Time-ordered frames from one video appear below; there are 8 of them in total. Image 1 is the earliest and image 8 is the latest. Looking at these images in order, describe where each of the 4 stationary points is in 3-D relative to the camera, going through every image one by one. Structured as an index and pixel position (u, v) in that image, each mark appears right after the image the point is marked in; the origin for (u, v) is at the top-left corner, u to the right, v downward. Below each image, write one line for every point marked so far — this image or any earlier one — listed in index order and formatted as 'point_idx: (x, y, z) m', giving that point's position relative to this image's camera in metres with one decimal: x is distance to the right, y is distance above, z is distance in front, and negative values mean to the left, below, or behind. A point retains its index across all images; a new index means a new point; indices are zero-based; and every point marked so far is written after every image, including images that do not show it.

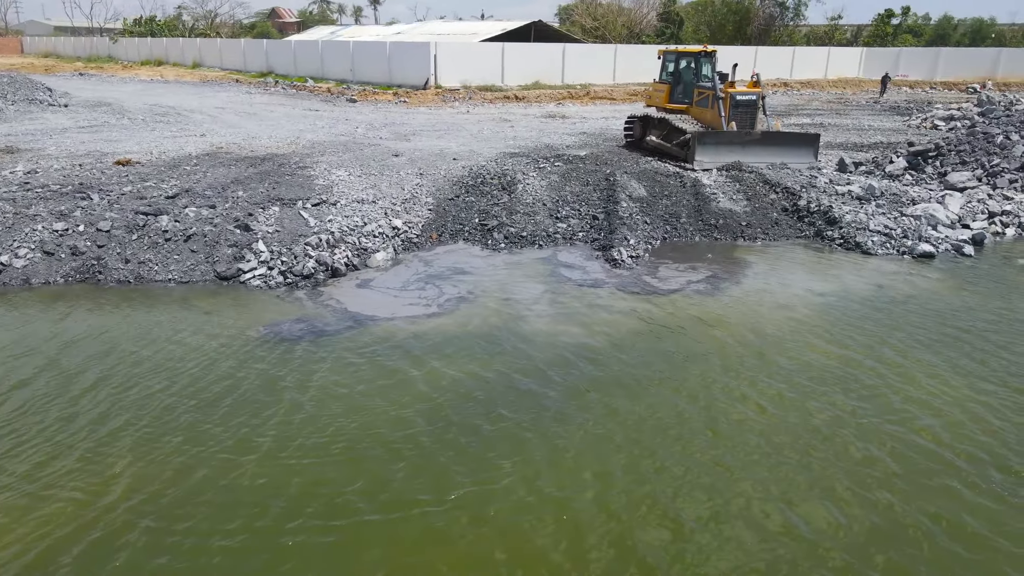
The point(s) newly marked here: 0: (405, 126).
0: (-2.7, +4.0, +18.6) m
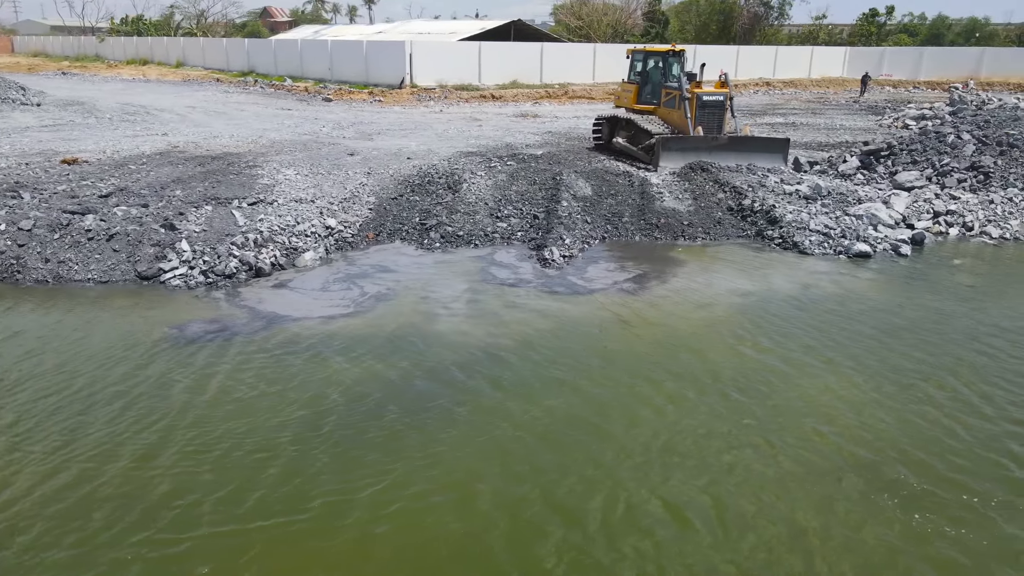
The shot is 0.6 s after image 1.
0: (-3.5, +4.1, +18.6) m
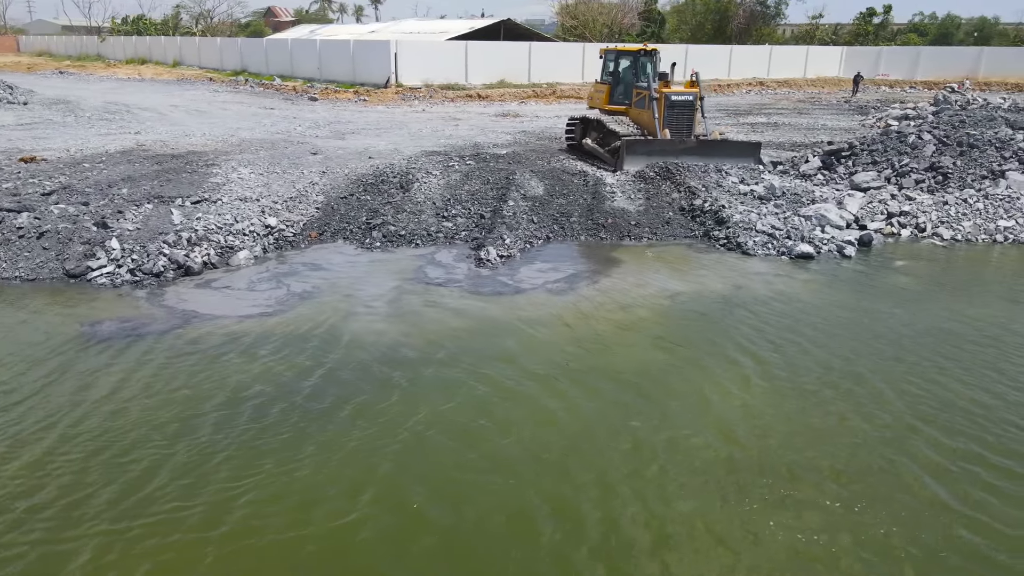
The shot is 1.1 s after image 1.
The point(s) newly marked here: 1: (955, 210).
0: (-4.1, +4.1, +18.6) m
1: (+6.1, +1.1, +10.3) m
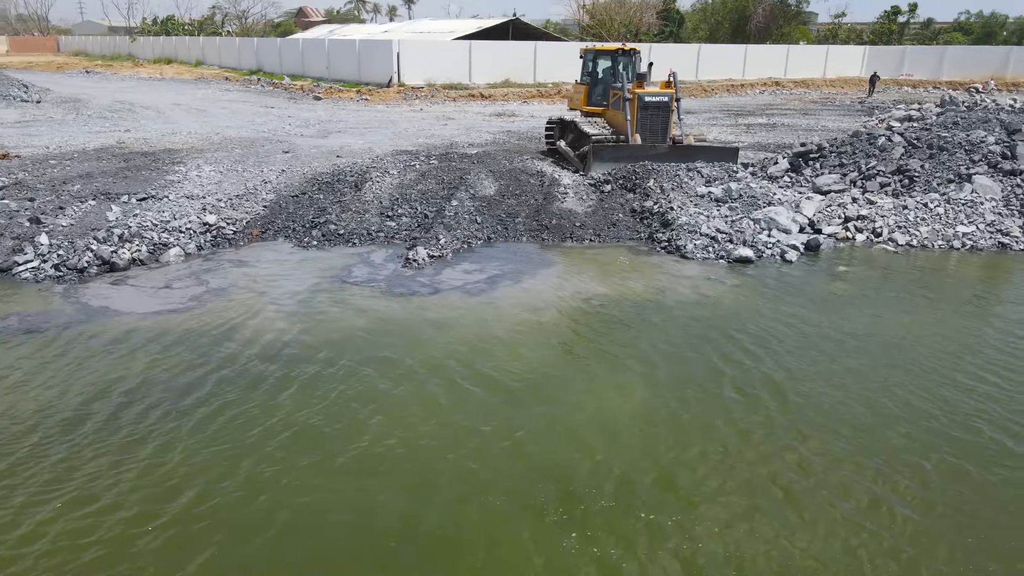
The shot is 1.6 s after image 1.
0: (-4.4, +4.1, +18.7) m
1: (+5.4, +1.0, +10.0) m
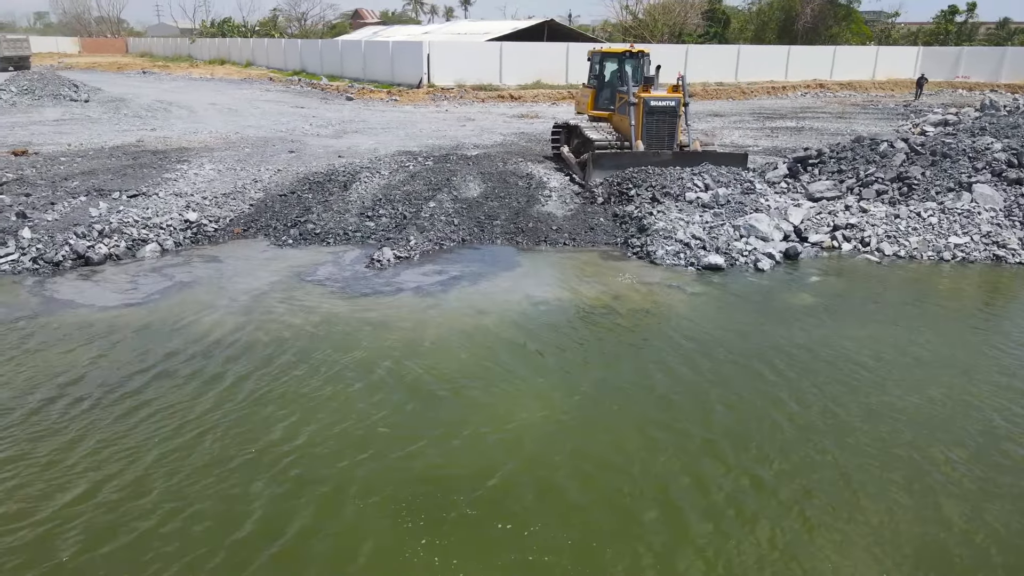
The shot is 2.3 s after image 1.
0: (-4.0, +4.2, +19.0) m
1: (+5.1, +0.8, +9.5) m
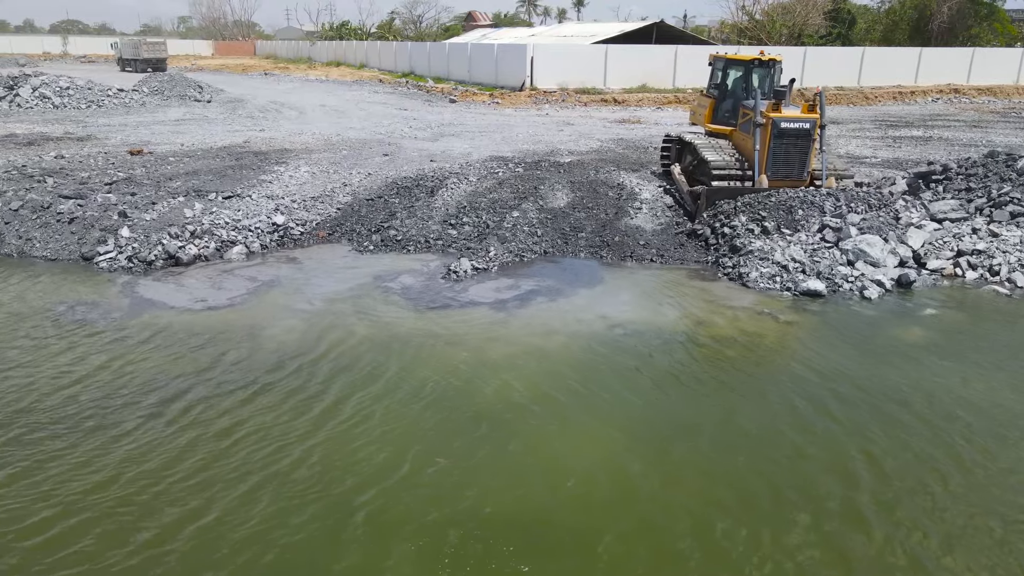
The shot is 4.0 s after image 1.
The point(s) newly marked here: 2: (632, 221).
0: (-1.4, +4.1, +19.0) m
1: (+6.0, +0.4, +8.4) m
2: (+1.6, +0.9, +9.9) m
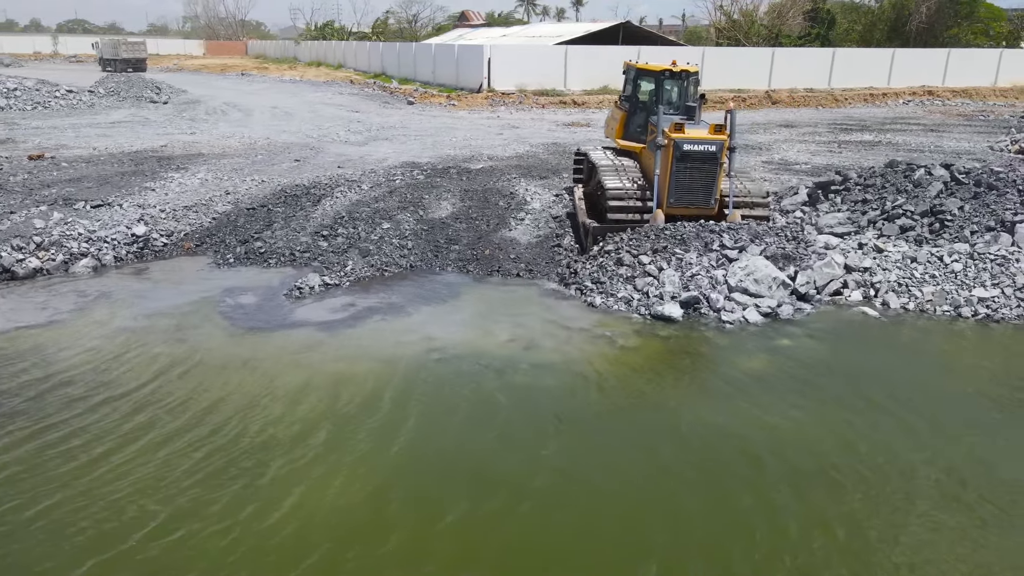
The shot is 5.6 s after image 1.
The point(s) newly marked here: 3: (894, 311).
0: (-2.9, +3.9, +18.6) m
1: (+4.4, +0.2, +7.9) m
2: (0.0, +0.7, +9.4) m
3: (+3.9, -0.2, +7.6) m
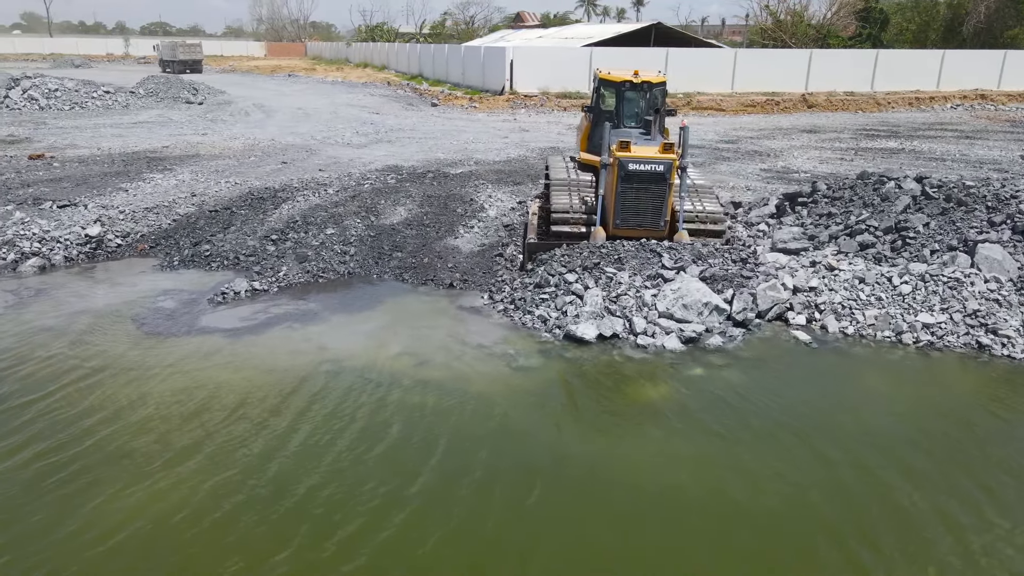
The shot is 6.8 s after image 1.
0: (-2.7, +3.9, +18.6) m
1: (+3.6, 0.0, +7.4) m
2: (-0.7, +0.6, +9.2) m
3: (+3.1, -0.4, +7.1) m
